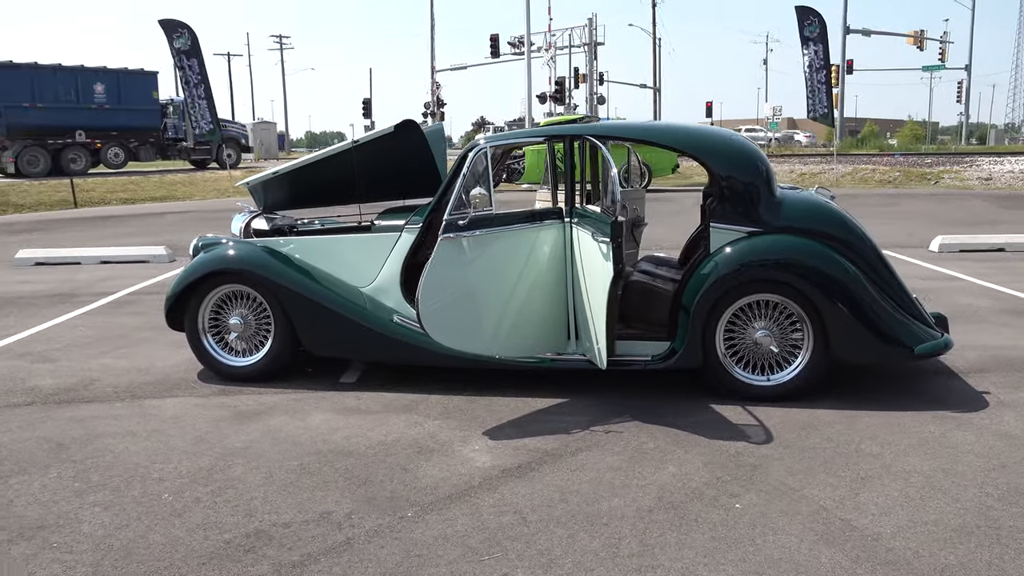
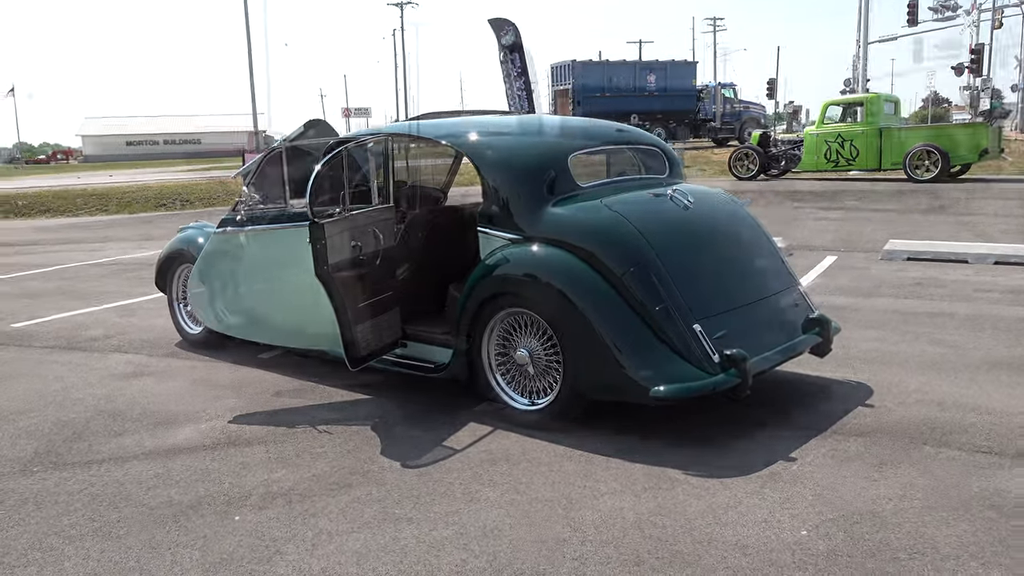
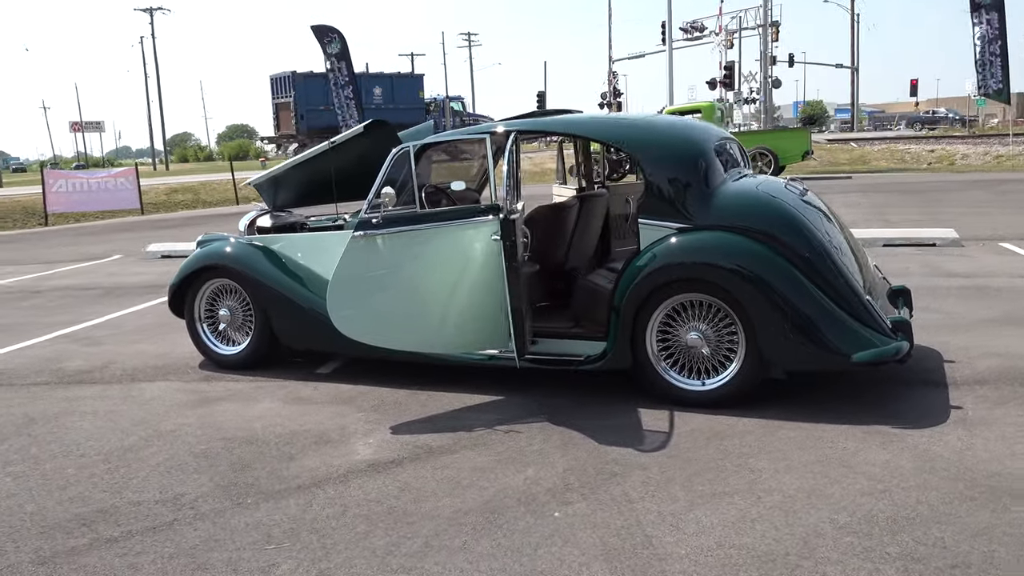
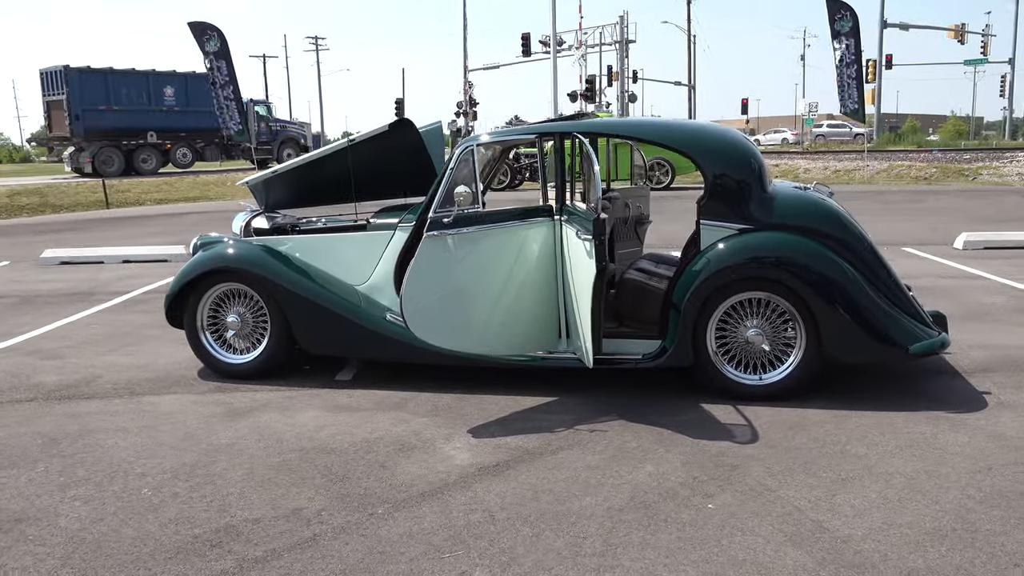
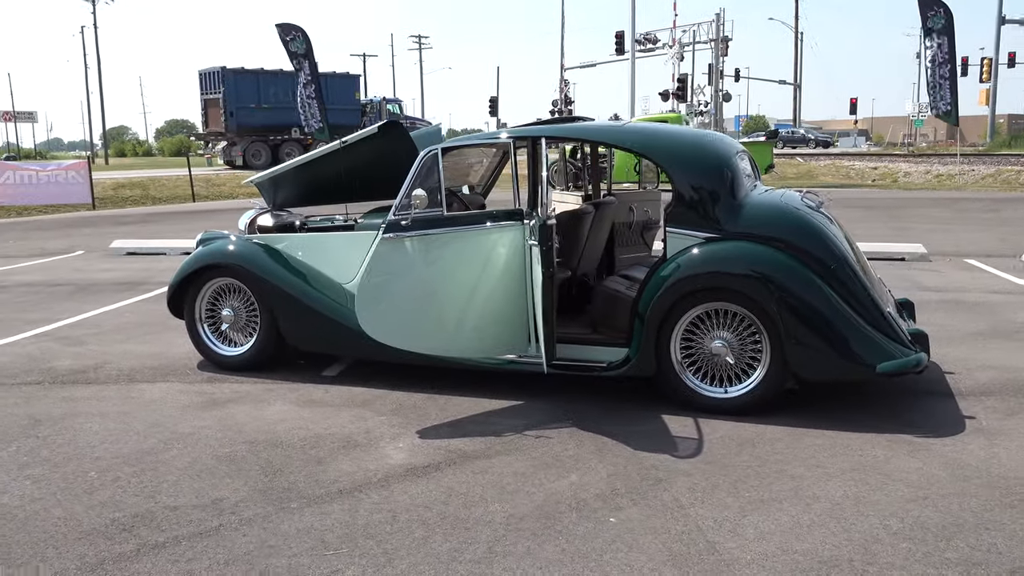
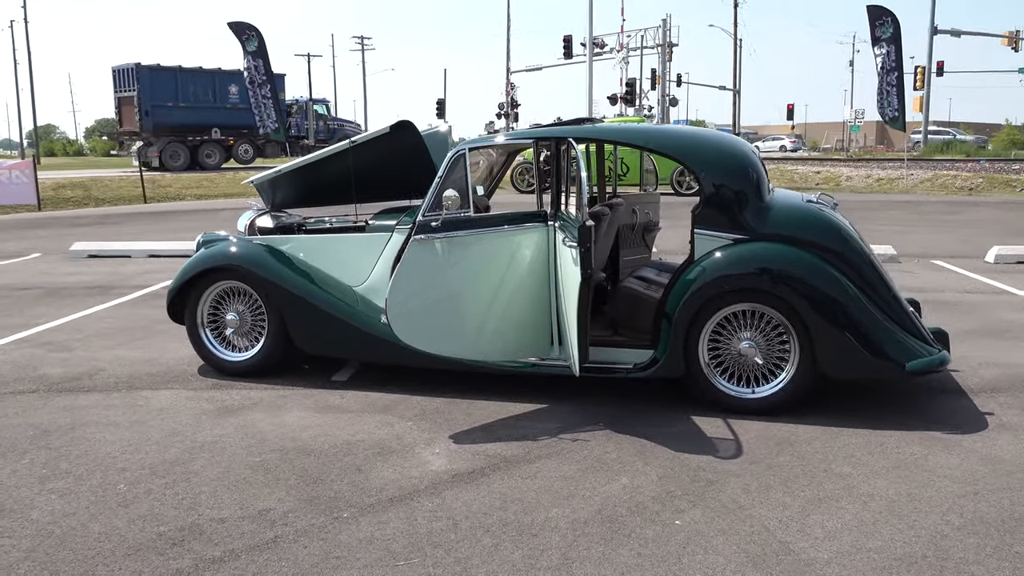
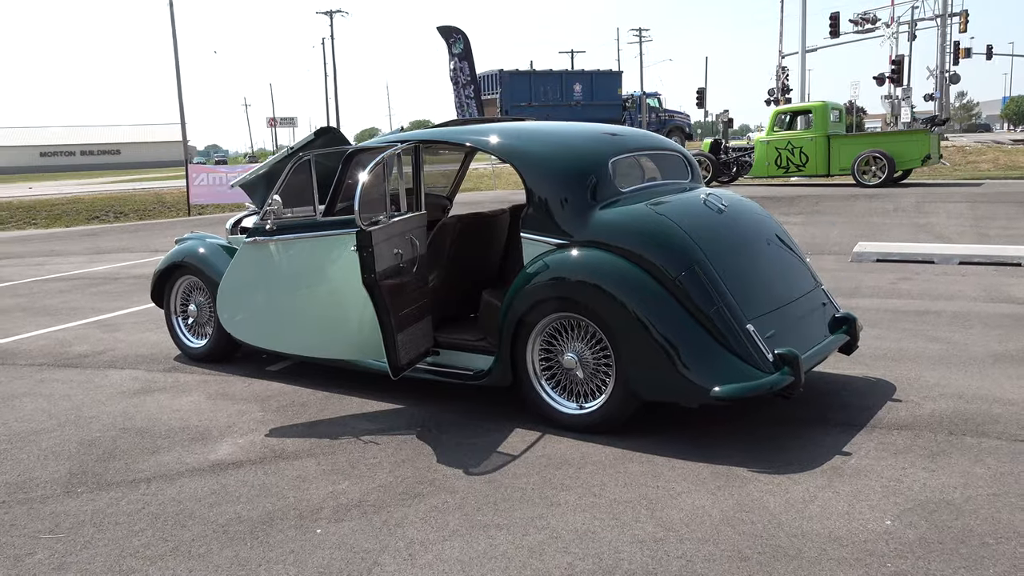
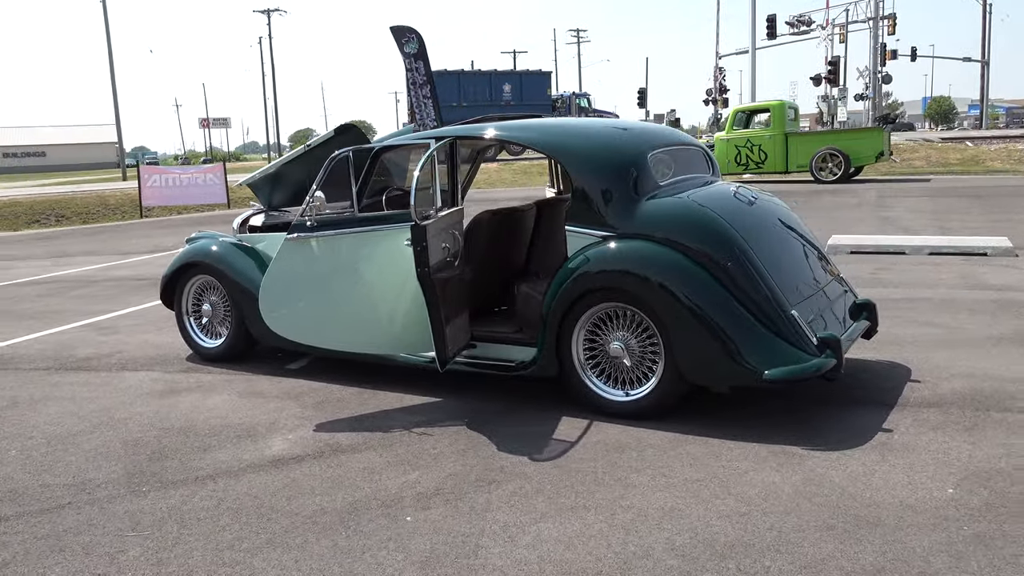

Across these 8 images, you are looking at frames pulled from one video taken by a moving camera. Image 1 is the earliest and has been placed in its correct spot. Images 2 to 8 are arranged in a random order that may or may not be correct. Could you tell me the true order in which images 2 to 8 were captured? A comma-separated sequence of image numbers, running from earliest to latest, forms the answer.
4, 6, 5, 3, 8, 7, 2
